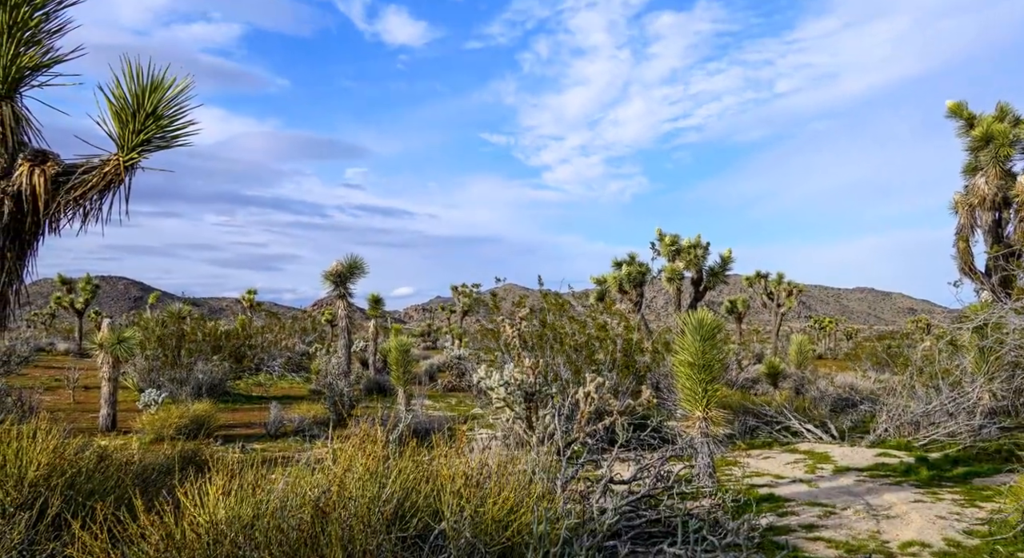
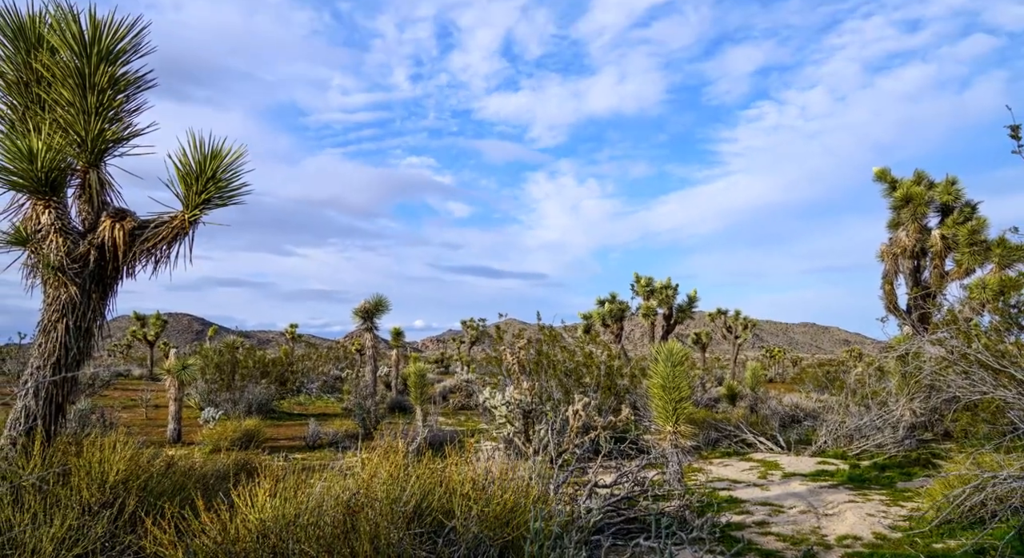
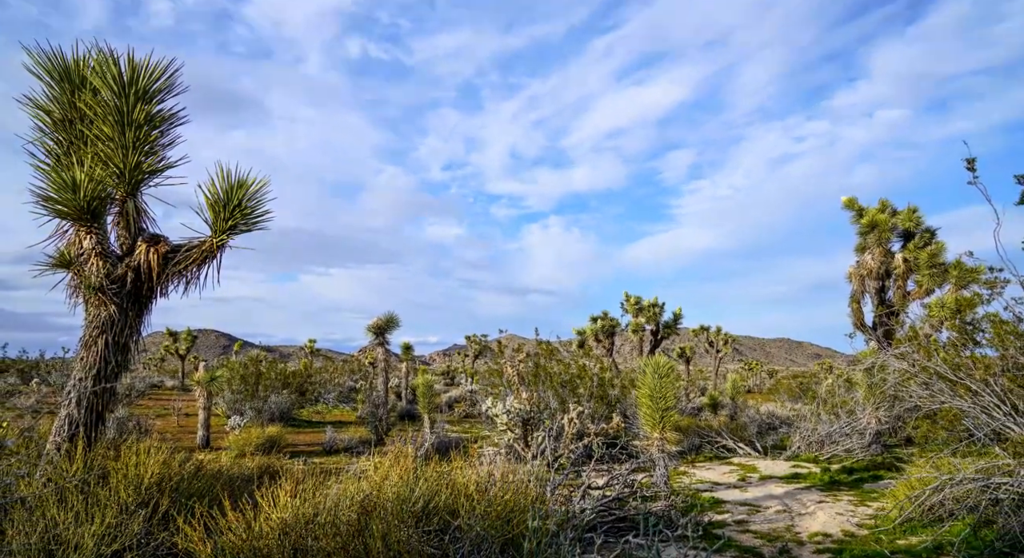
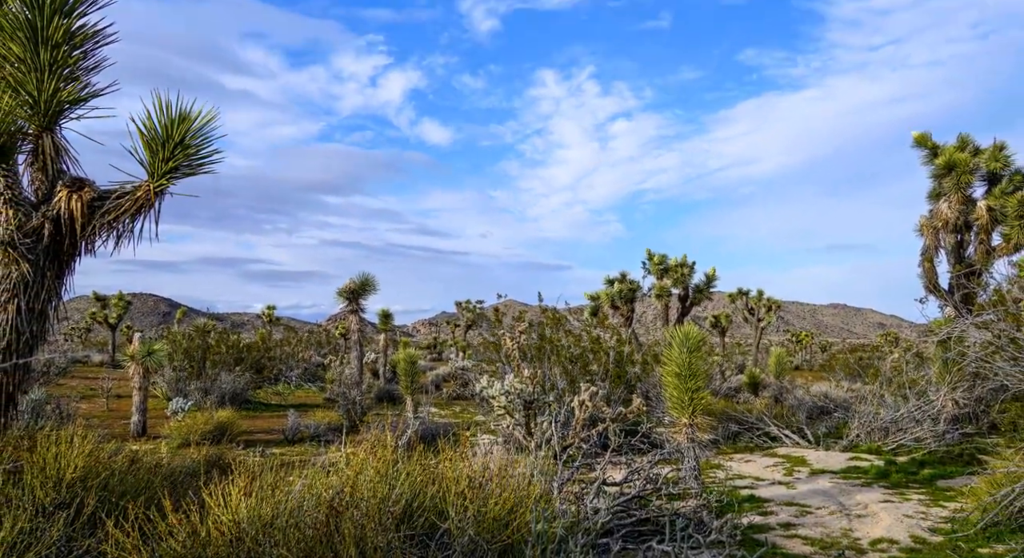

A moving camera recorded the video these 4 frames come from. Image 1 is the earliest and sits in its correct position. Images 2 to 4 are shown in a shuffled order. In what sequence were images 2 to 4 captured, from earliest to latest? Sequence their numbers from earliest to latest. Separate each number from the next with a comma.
4, 2, 3
